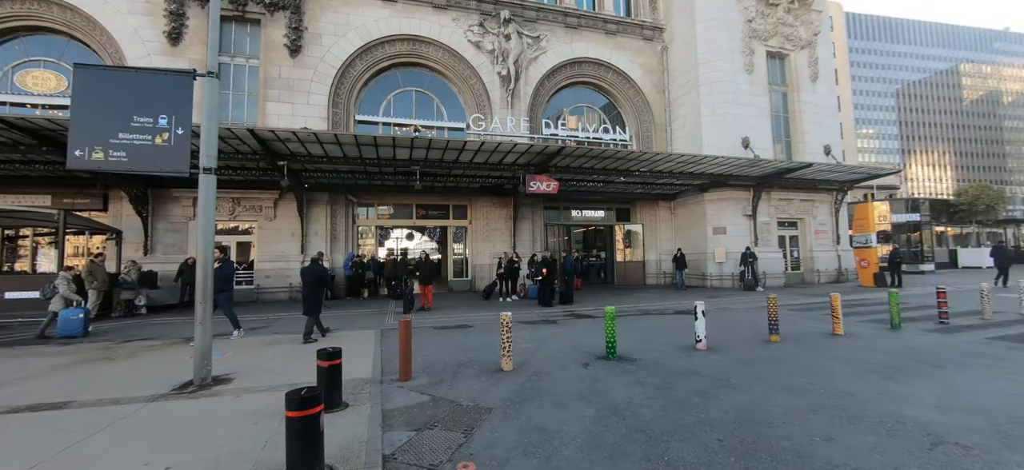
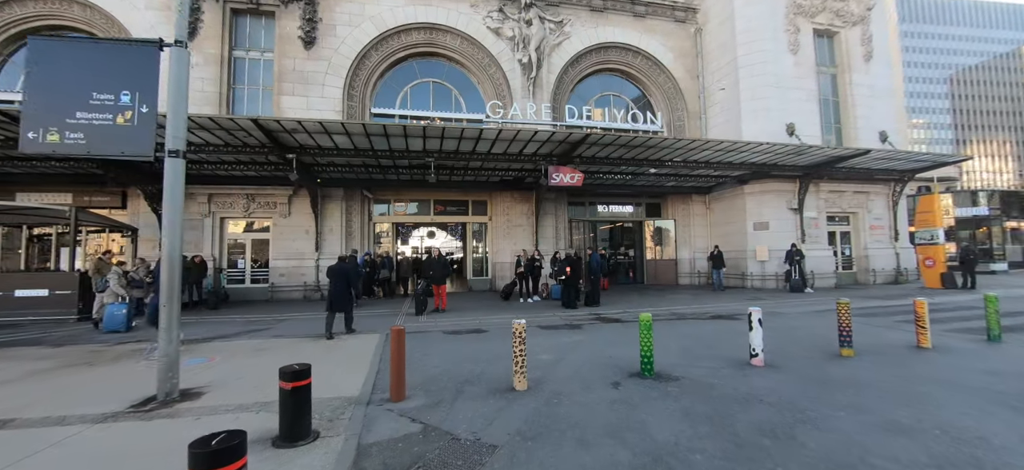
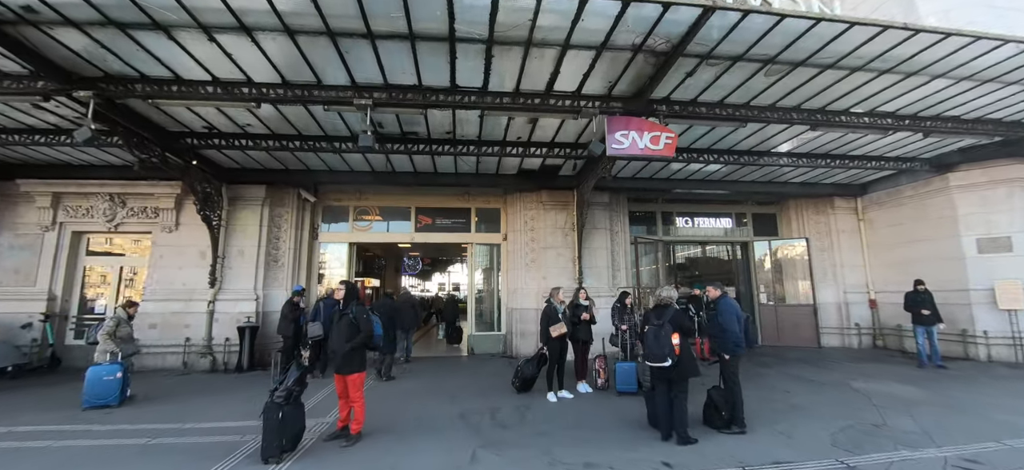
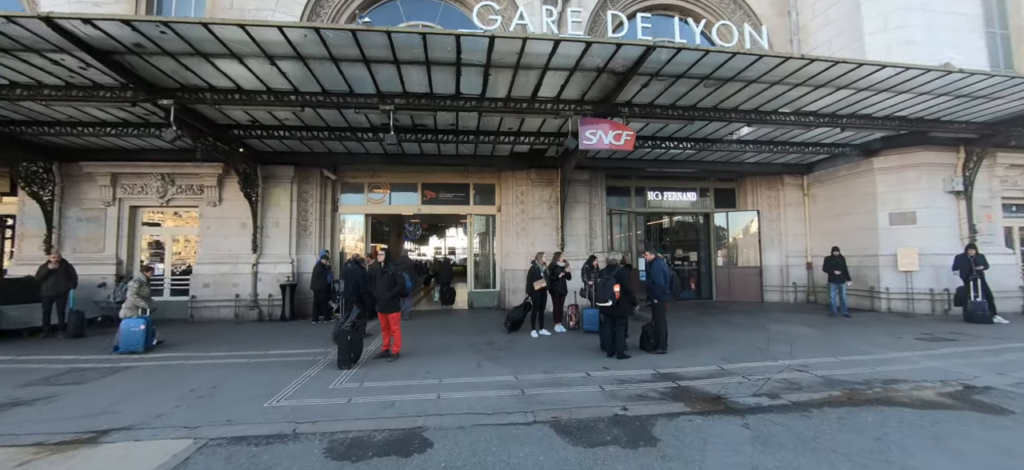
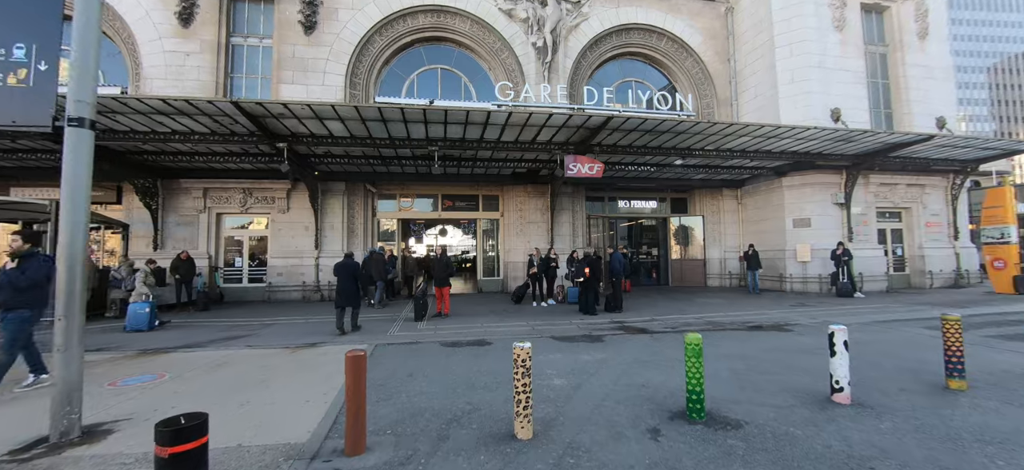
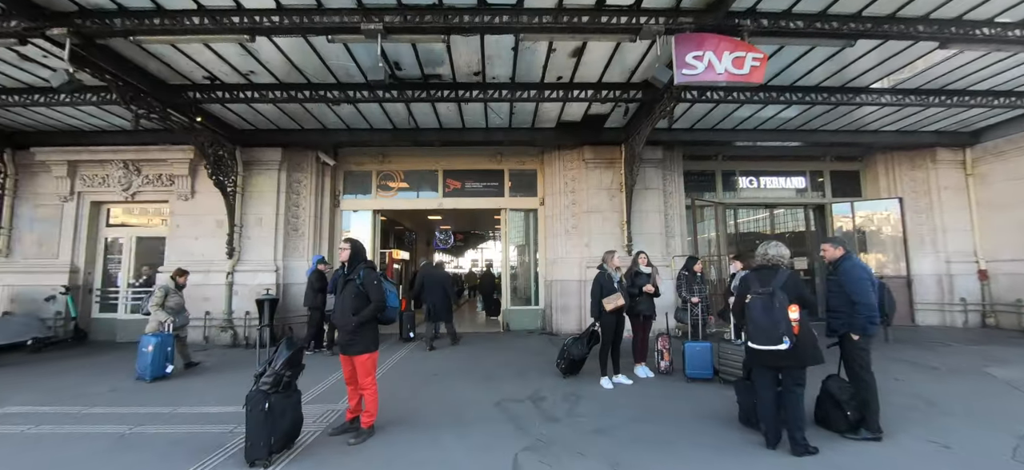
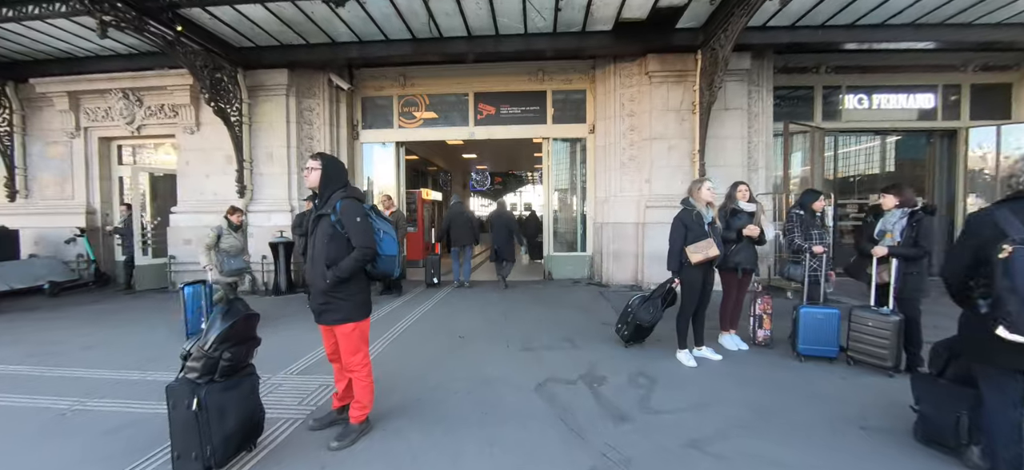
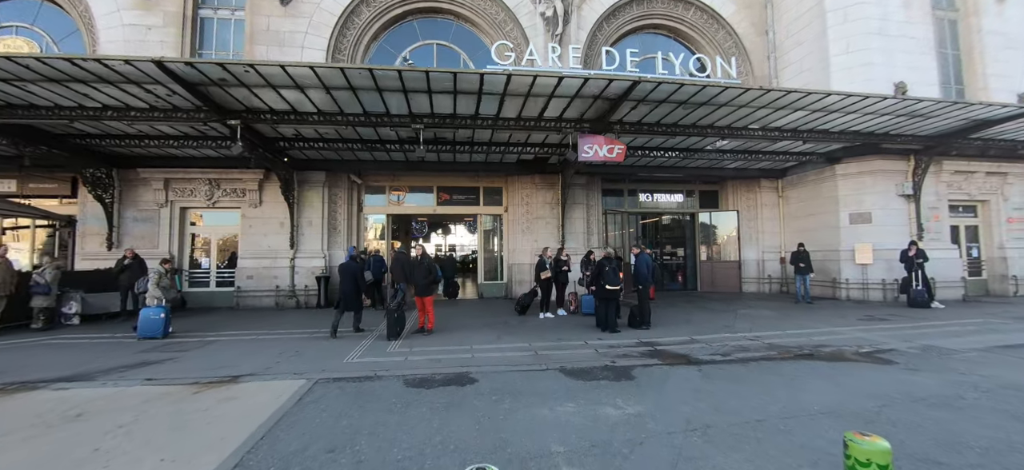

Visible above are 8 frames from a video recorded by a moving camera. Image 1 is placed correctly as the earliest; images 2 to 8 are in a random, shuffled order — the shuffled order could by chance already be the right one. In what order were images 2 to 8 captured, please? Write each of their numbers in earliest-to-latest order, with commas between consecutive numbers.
2, 5, 8, 4, 3, 6, 7
